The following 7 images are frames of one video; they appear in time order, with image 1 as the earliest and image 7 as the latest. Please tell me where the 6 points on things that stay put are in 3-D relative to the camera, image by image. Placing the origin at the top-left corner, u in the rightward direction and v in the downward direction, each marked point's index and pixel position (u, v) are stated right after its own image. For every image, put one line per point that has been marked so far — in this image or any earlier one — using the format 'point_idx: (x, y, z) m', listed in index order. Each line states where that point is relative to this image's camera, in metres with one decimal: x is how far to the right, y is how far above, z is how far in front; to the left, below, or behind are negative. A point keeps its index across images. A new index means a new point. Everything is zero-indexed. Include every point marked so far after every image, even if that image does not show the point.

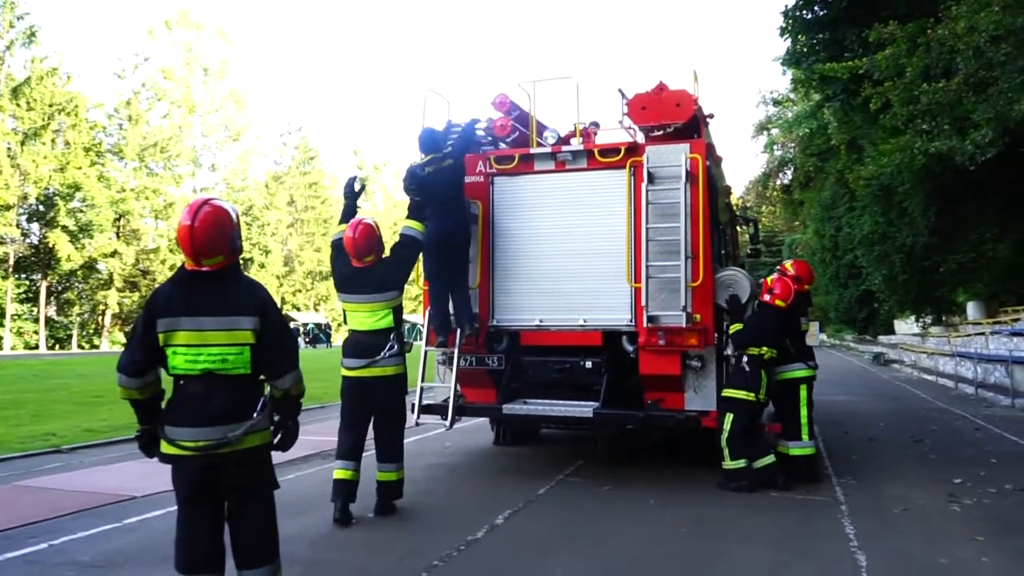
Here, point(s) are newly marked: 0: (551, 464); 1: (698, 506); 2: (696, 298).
0: (+0.4, -1.7, +8.0) m
1: (+1.4, -1.7, +6.4) m
2: (+1.5, -0.1, +7.0) m
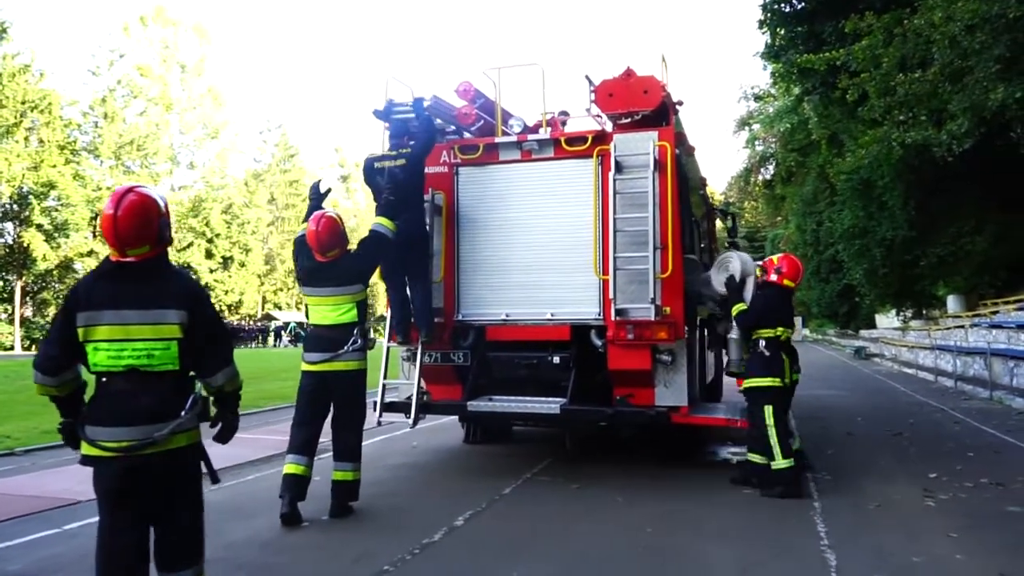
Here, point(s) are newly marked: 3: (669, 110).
0: (+0.1, -1.6, +7.8) m
1: (+1.1, -1.6, +6.3) m
2: (+1.3, 0.0, +6.8) m
3: (+1.3, +1.5, +6.9) m
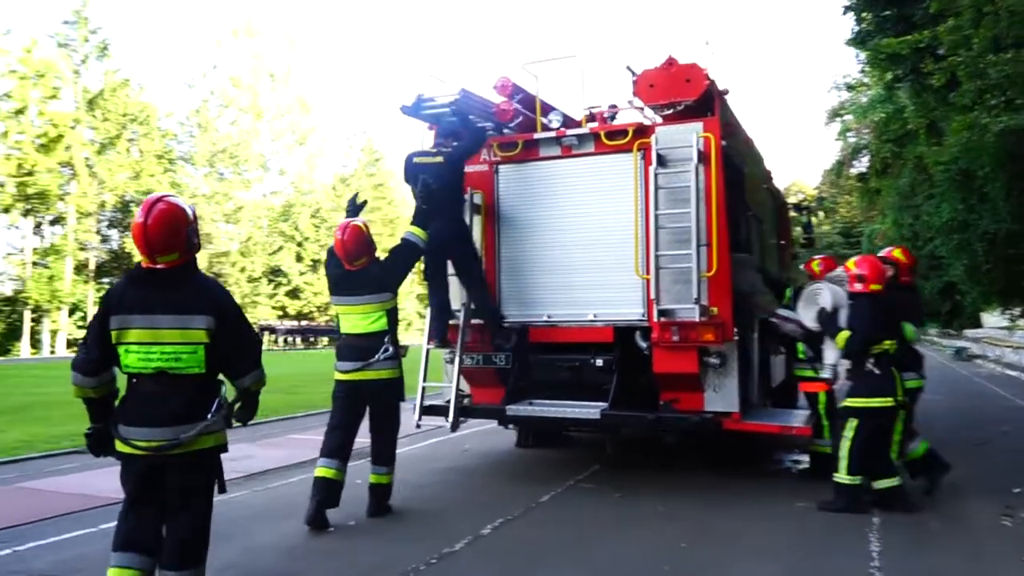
0: (+0.5, -1.6, +7.6) m
1: (+1.4, -1.6, +5.9) m
2: (+1.5, 0.0, +6.4) m
3: (+1.6, +1.5, +6.6) m
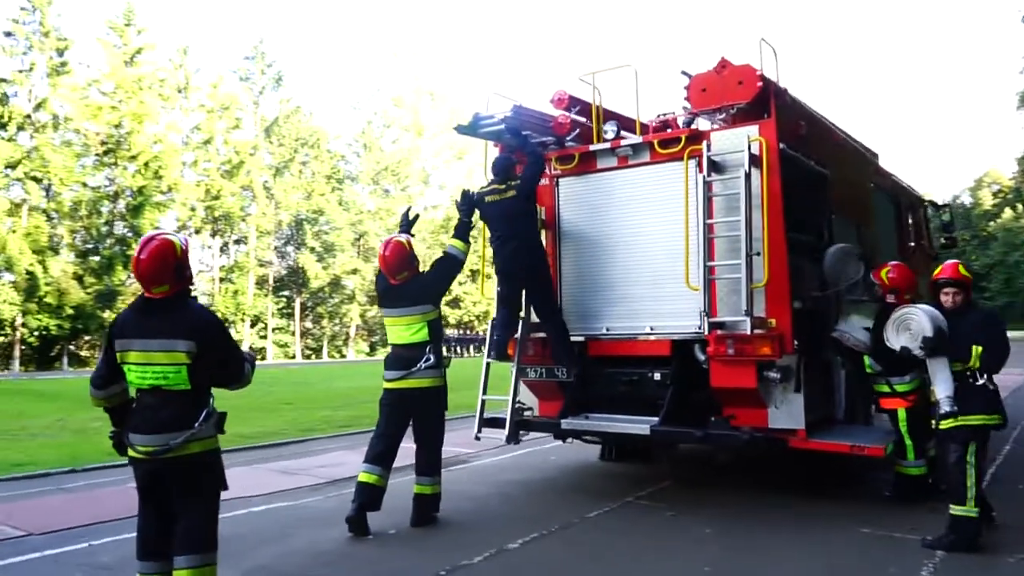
0: (+1.1, -1.7, +7.4) m
1: (+1.6, -1.7, +5.6) m
2: (+1.9, -0.1, +6.1) m
3: (+1.9, +1.4, +6.2) m
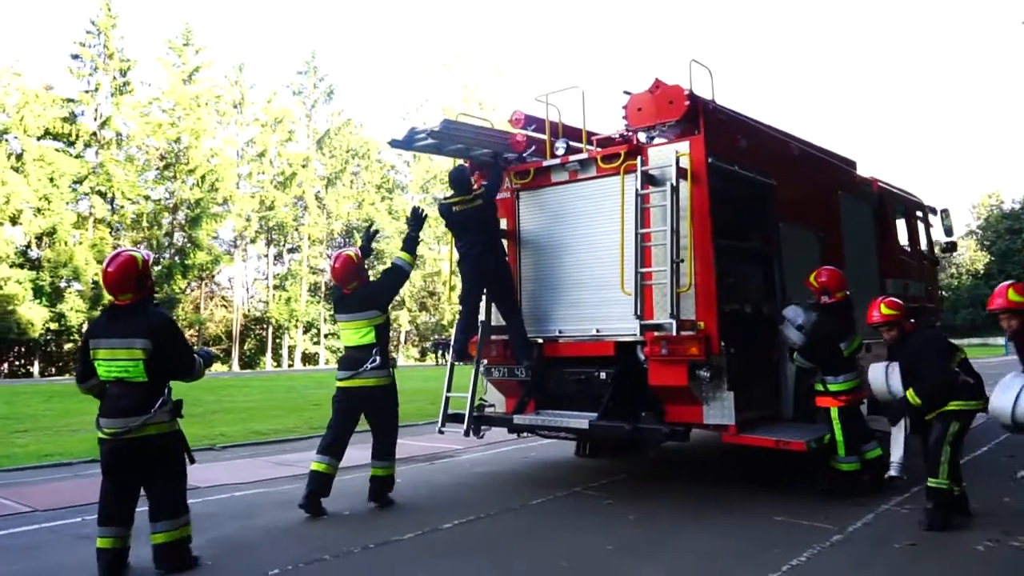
0: (+0.8, -1.8, +7.9) m
1: (+1.2, -1.7, +6.1) m
2: (+1.5, -0.1, +6.5) m
3: (+1.5, +1.4, +6.7) m
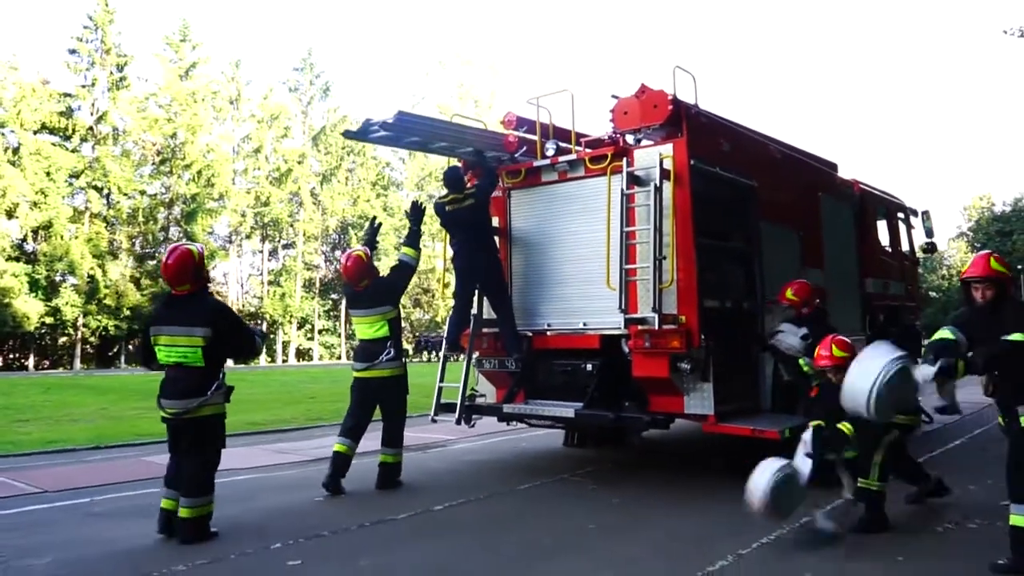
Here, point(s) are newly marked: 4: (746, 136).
0: (+0.7, -1.7, +8.3) m
1: (+1.1, -1.7, +6.4) m
2: (+1.4, -0.1, +6.9) m
3: (+1.4, +1.4, +7.0) m
4: (+2.2, +1.4, +7.9) m
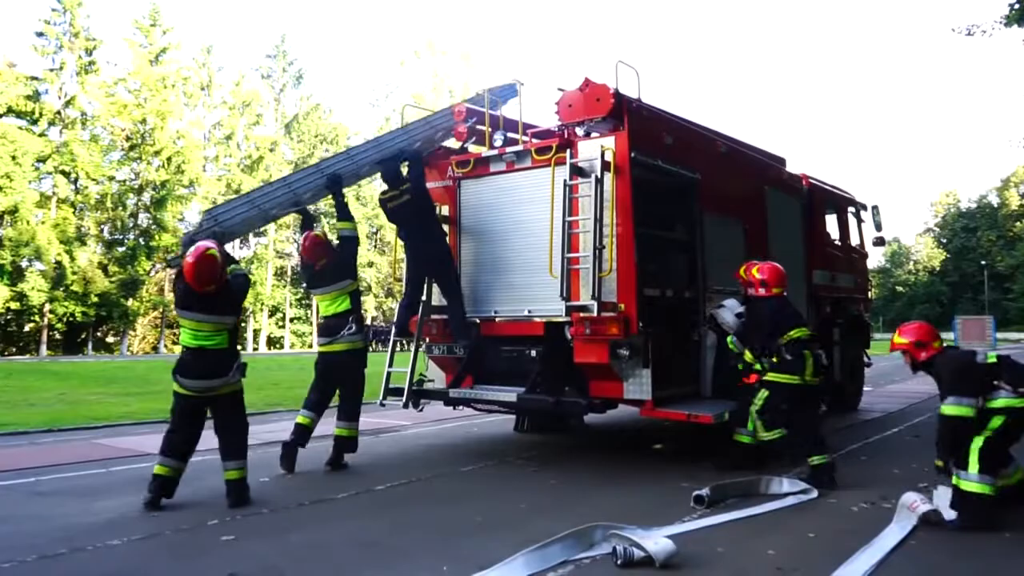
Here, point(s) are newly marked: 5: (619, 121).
0: (+0.2, -1.6, +8.5) m
1: (+0.6, -1.6, +6.6) m
2: (+0.9, 0.0, +7.1) m
3: (+1.0, +1.5, +7.2) m
4: (+1.7, +1.5, +8.2) m
5: (+0.9, +1.4, +7.3) m
